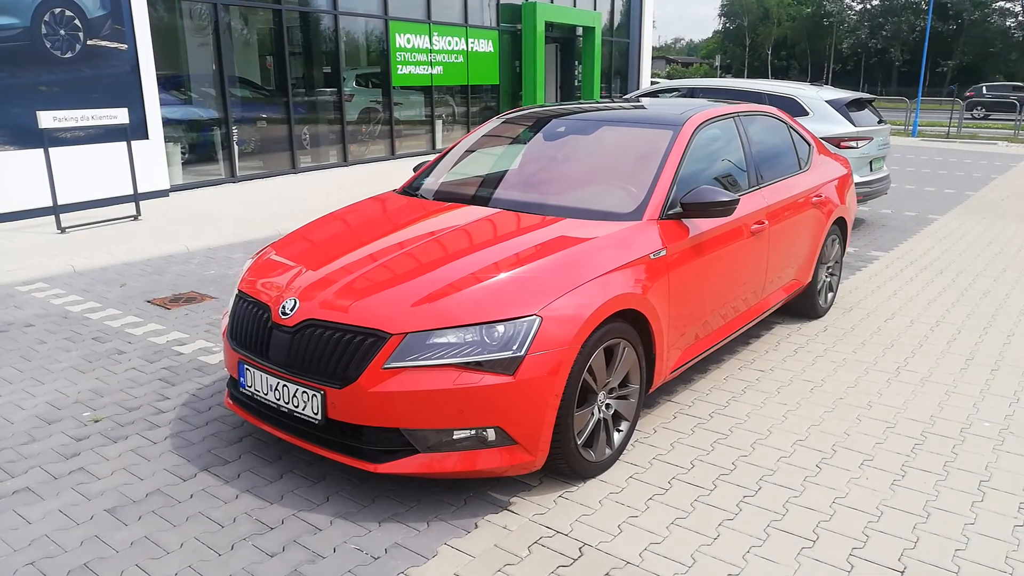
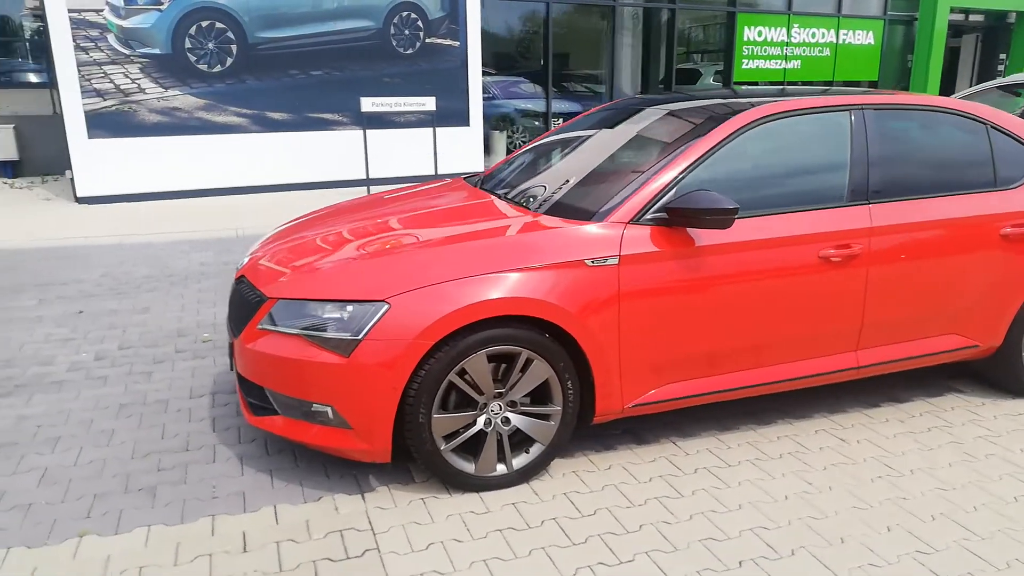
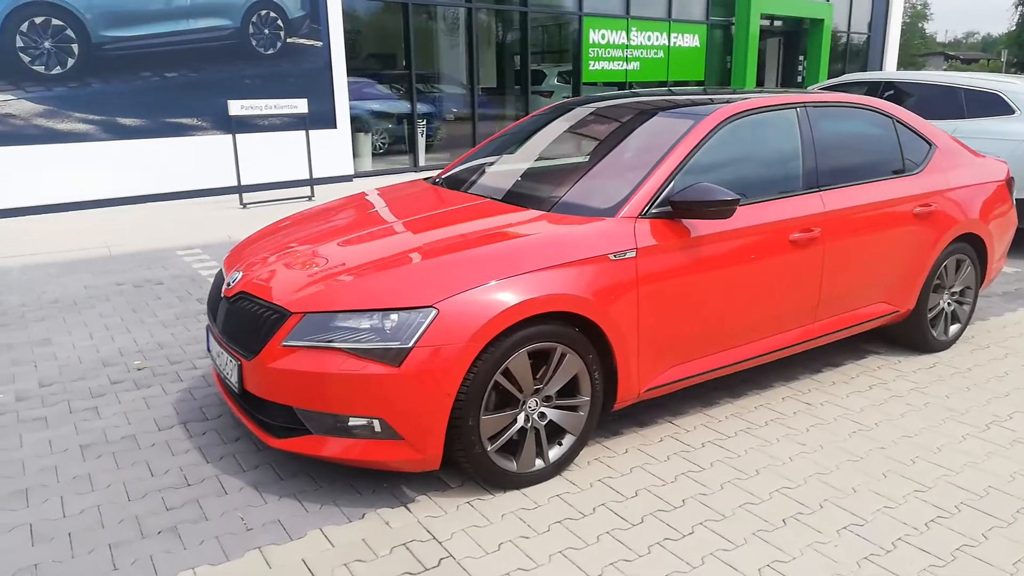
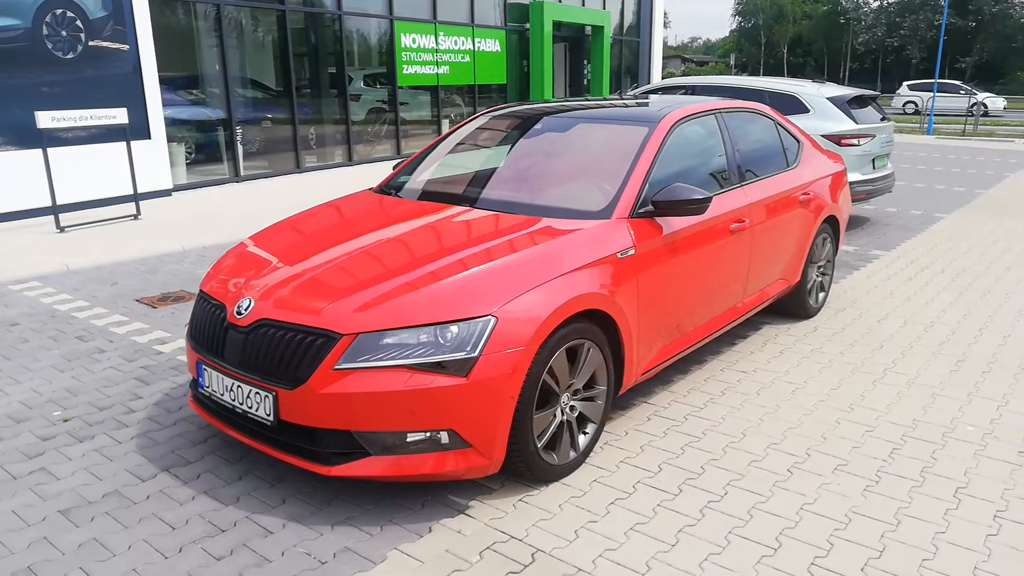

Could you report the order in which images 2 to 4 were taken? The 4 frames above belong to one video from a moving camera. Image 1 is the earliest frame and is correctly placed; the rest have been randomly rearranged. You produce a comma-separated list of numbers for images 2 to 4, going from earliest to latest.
4, 3, 2
